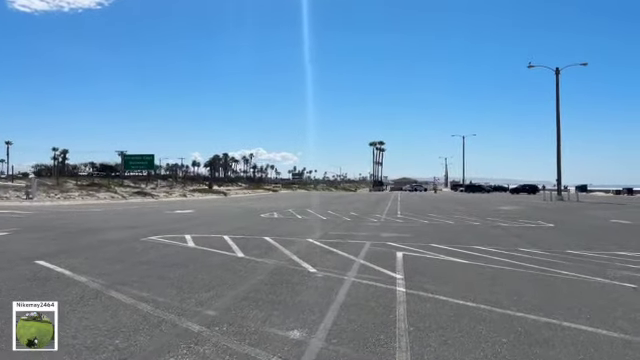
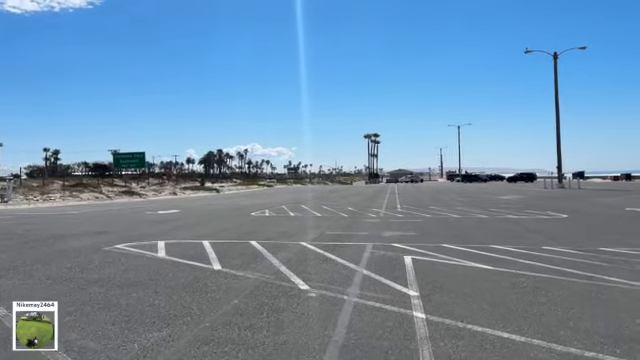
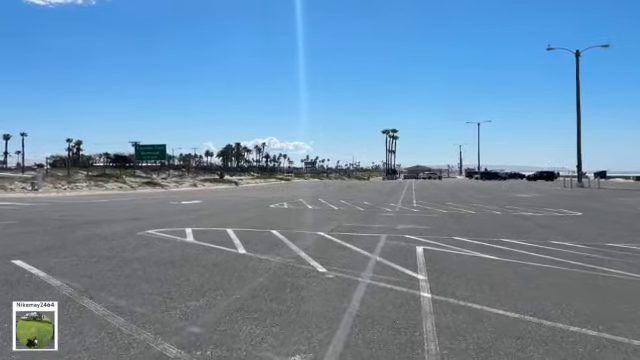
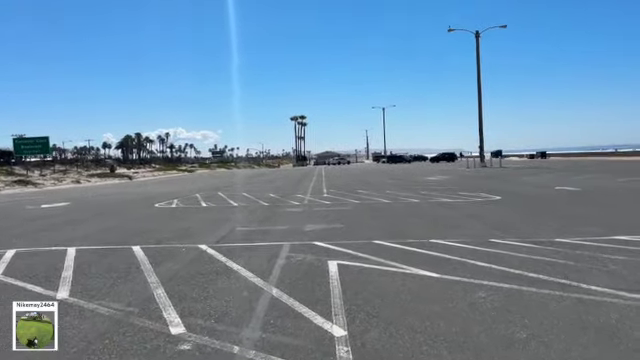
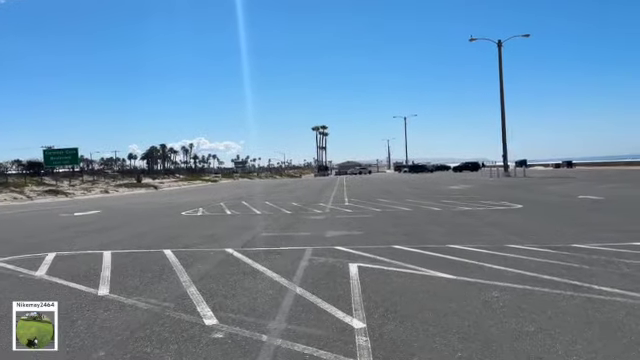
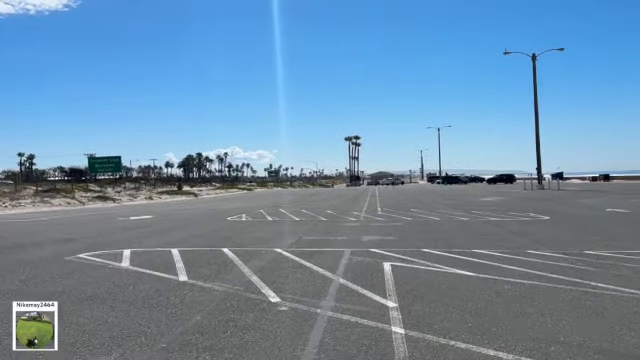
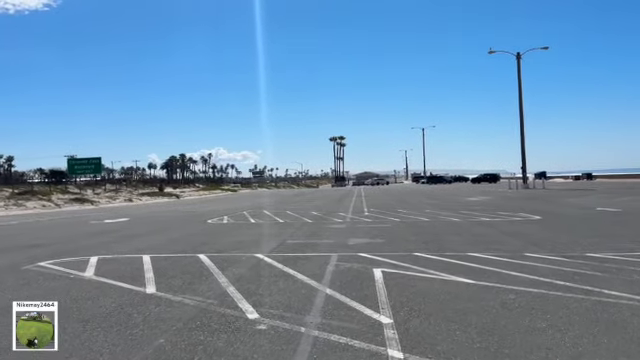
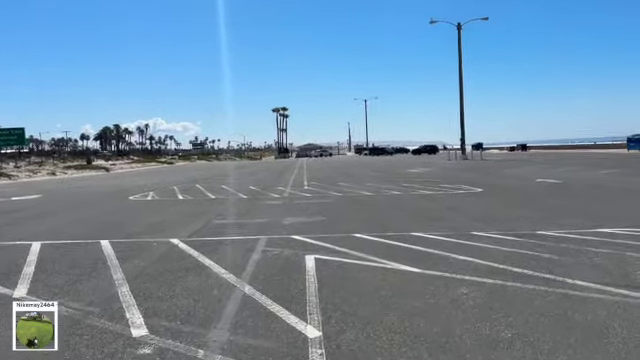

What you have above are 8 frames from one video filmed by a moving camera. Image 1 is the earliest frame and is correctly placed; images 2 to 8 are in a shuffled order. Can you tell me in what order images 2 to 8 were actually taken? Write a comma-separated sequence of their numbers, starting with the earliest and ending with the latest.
3, 2, 6, 7, 5, 4, 8
